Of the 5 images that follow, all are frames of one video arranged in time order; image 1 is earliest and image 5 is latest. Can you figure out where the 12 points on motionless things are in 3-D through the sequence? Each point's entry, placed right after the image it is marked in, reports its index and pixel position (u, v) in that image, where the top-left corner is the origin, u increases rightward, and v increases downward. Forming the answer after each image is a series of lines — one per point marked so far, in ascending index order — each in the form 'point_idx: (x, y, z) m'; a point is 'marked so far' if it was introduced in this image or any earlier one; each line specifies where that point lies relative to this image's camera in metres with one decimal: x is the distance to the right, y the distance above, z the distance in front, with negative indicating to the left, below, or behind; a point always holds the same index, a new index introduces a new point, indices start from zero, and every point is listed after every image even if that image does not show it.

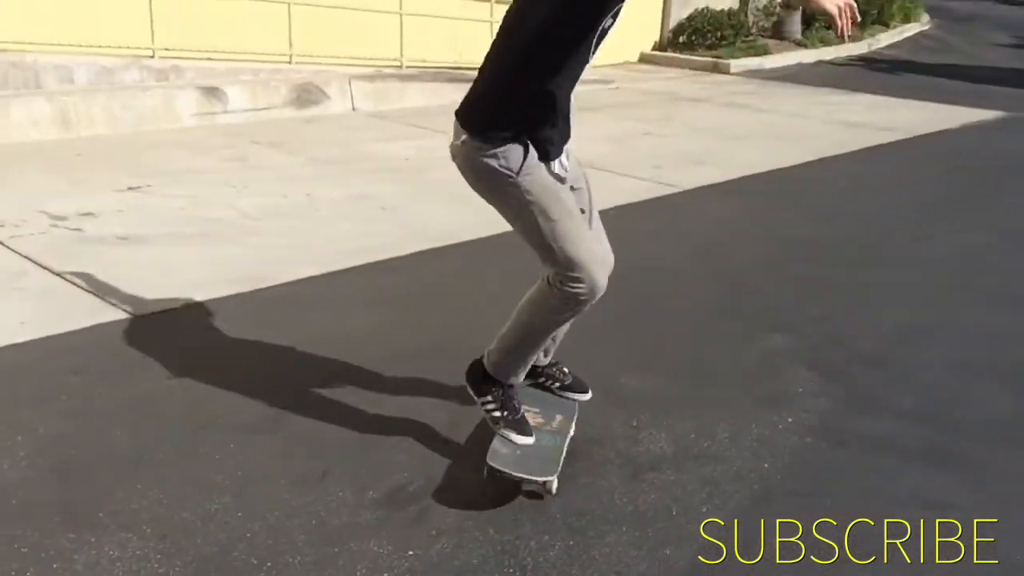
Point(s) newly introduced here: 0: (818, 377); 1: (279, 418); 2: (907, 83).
0: (+1.3, -0.4, +4.3) m
1: (-0.9, -0.5, +3.5) m
2: (+5.7, +3.0, +14.0) m
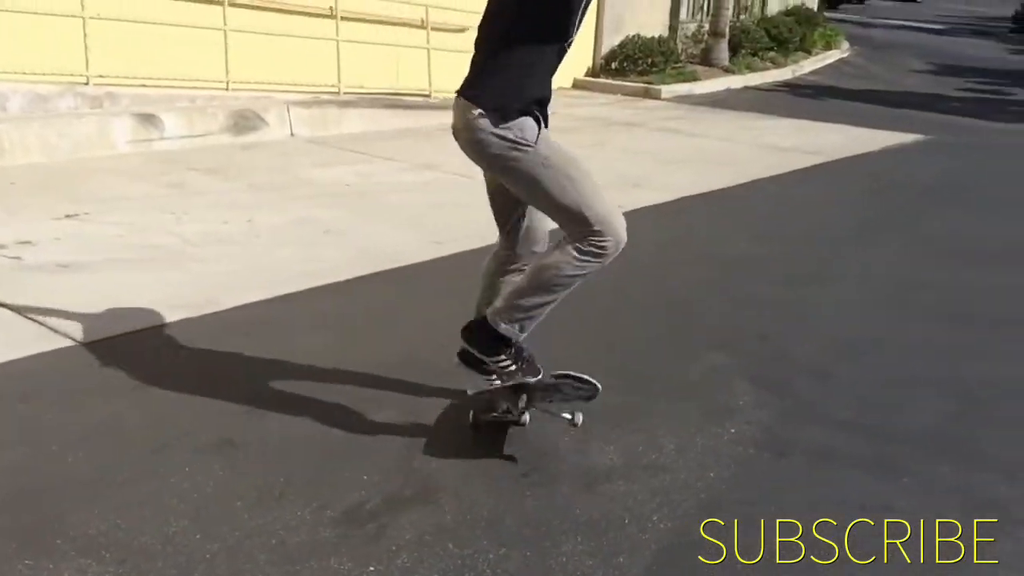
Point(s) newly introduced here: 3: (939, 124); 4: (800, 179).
0: (+1.1, -0.5, +4.4) m
1: (-1.0, -0.6, +3.6) m
2: (+4.8, +2.7, +14.5) m
3: (+5.9, +2.2, +13.2) m
4: (+2.8, +1.0, +9.1) m
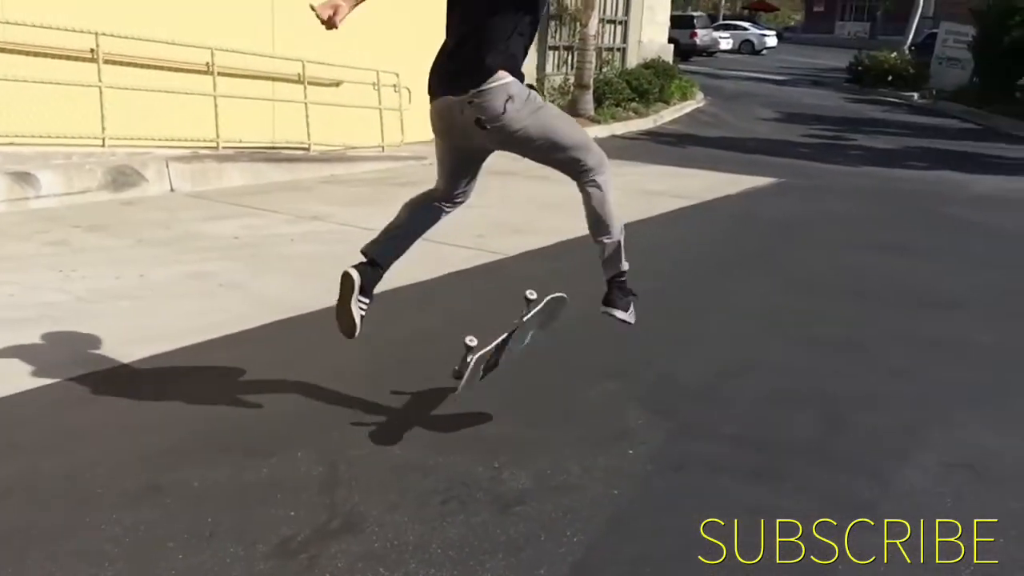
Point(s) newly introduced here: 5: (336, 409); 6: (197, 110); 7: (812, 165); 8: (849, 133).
0: (+0.7, -0.6, +4.8) m
1: (-1.3, -0.8, +3.6) m
2: (+2.9, +2.1, +15.4) m
3: (+4.1, +1.8, +14.2) m
4: (+1.6, +0.7, +9.7) m
5: (-0.8, -0.6, +4.5) m
6: (-3.7, +2.1, +11.3) m
7: (+4.6, +1.9, +14.8) m
8: (+6.8, +3.1, +19.3) m
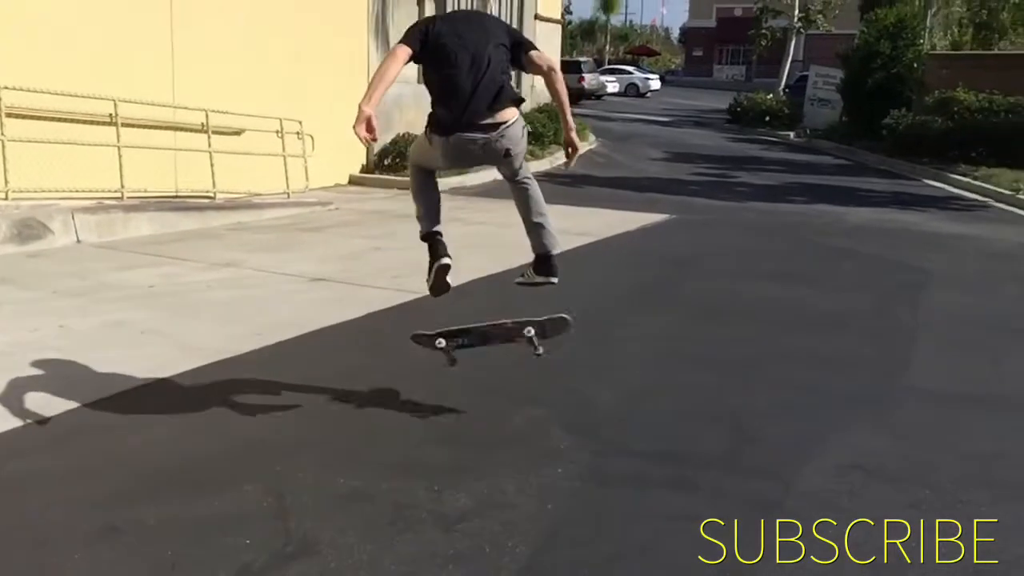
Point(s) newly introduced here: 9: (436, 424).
0: (+0.3, -0.8, +5.1) m
1: (-1.6, -0.9, +3.8) m
2: (+1.3, +1.6, +16.0) m
3: (+2.6, +1.3, +15.0) m
4: (+0.7, +0.3, +10.2) m
5: (-1.1, -0.8, +4.7) m
6: (-4.8, +1.5, +11.2) m
7: (+3.1, +1.4, +15.6) m
8: (+4.7, +2.5, +20.4) m
9: (-0.4, -0.7, +5.1) m
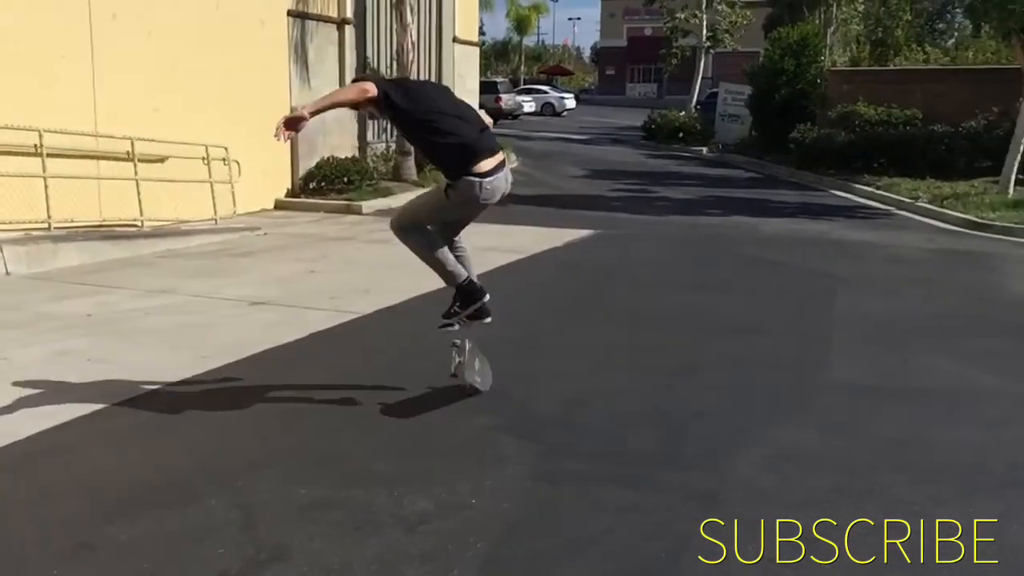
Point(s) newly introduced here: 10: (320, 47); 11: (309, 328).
0: (0.0, -0.8, +5.4) m
1: (-1.7, -1.0, +3.9) m
2: (0.0, +1.3, +16.4) m
3: (+1.5, +1.1, +15.4) m
4: (-0.1, +0.2, +10.5) m
5: (-1.4, -0.9, +4.8) m
6: (-5.6, +1.1, +11.1) m
7: (+1.9, +1.2, +16.1) m
8: (+3.0, +2.2, +21.0) m
9: (-0.7, -0.8, +5.4) m
10: (-3.5, +4.4, +17.7) m
11: (-1.6, -0.3, +7.7) m
